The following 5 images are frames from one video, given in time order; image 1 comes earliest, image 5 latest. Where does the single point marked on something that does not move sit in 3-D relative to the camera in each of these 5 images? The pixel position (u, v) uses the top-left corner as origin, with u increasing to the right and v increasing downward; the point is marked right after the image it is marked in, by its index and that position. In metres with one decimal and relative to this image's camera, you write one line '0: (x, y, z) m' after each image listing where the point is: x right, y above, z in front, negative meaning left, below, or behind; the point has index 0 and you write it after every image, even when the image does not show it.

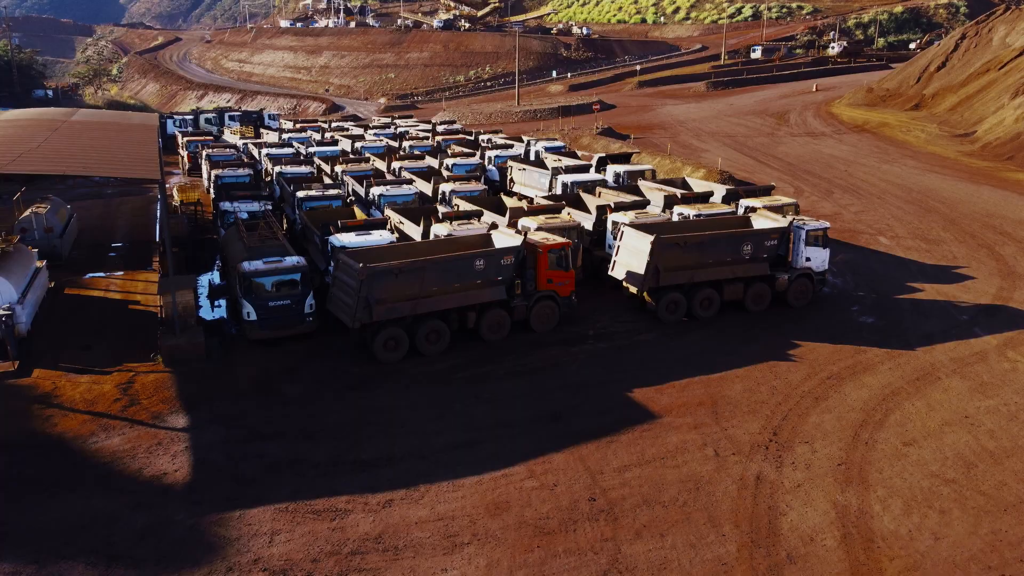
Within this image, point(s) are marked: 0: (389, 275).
0: (-2.5, +0.3, +16.4) m
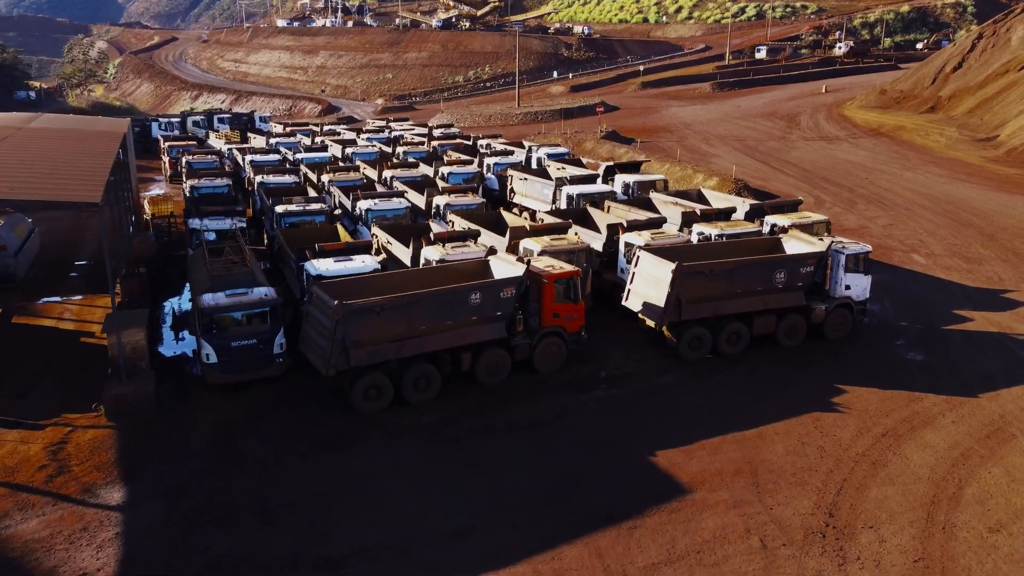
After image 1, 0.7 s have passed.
0: (-2.5, -0.4, +14.0) m
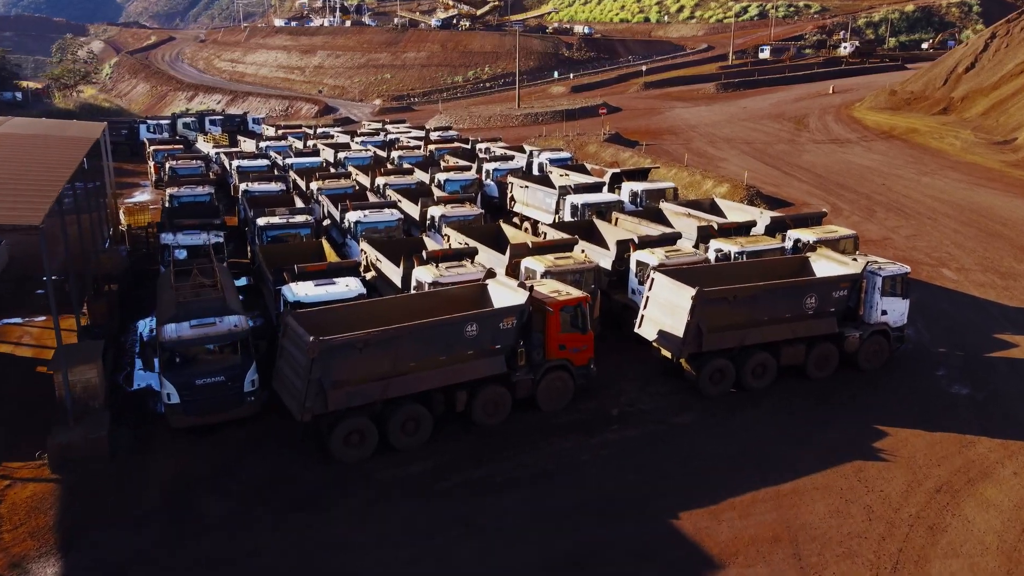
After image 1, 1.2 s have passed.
0: (-2.5, -1.0, +12.3) m
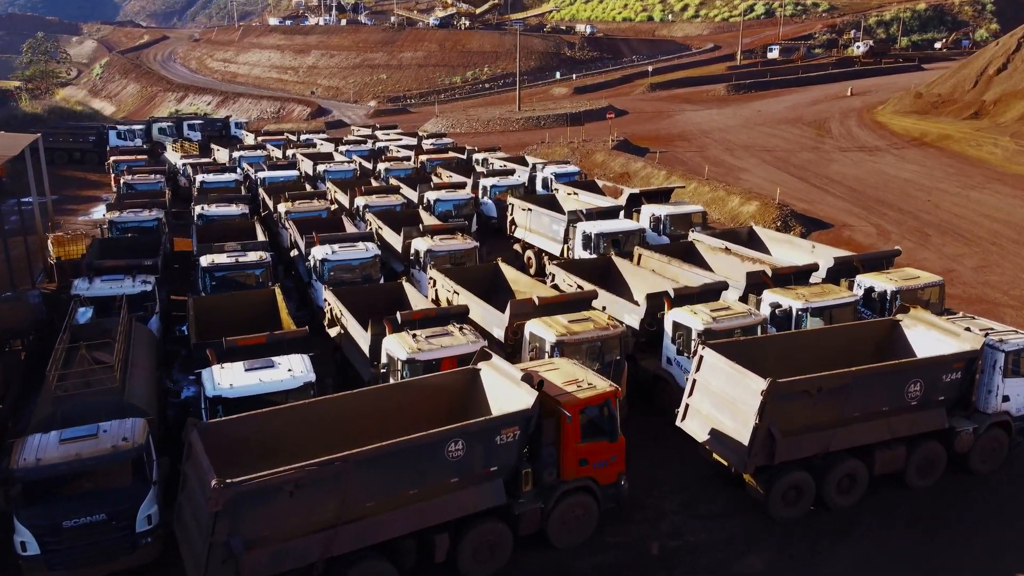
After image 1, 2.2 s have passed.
0: (-2.5, -2.1, +8.3) m
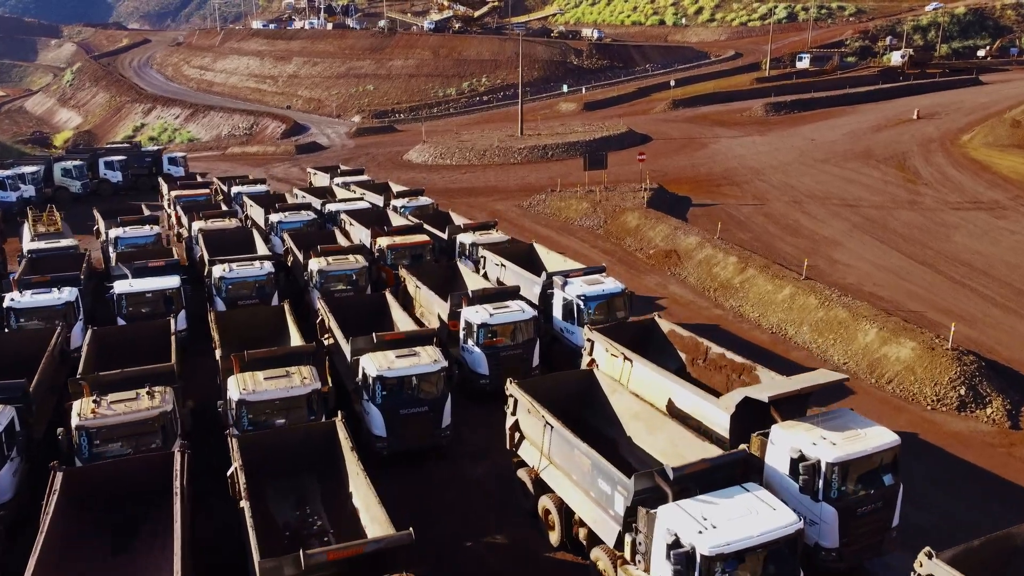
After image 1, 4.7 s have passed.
0: (-2.4, -6.6, -3.4) m
